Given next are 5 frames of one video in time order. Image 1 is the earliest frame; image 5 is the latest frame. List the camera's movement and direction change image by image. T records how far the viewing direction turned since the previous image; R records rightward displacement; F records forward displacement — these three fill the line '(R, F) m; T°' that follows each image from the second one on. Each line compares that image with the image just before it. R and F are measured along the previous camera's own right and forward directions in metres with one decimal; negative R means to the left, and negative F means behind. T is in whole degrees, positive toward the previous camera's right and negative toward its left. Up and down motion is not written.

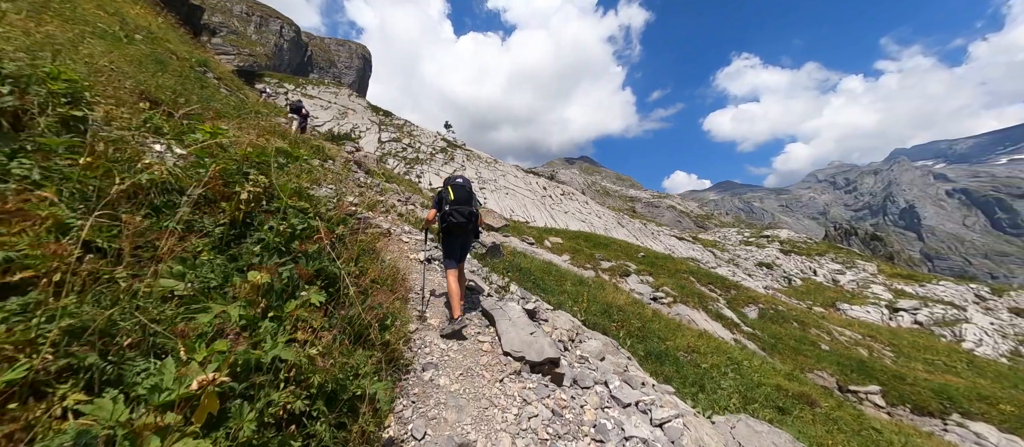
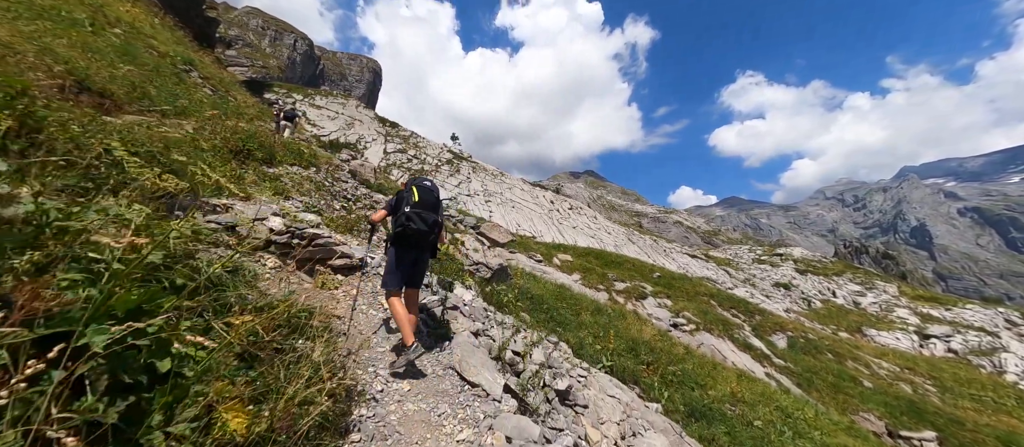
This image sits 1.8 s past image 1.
(-0.3, +2.2) m; -1°
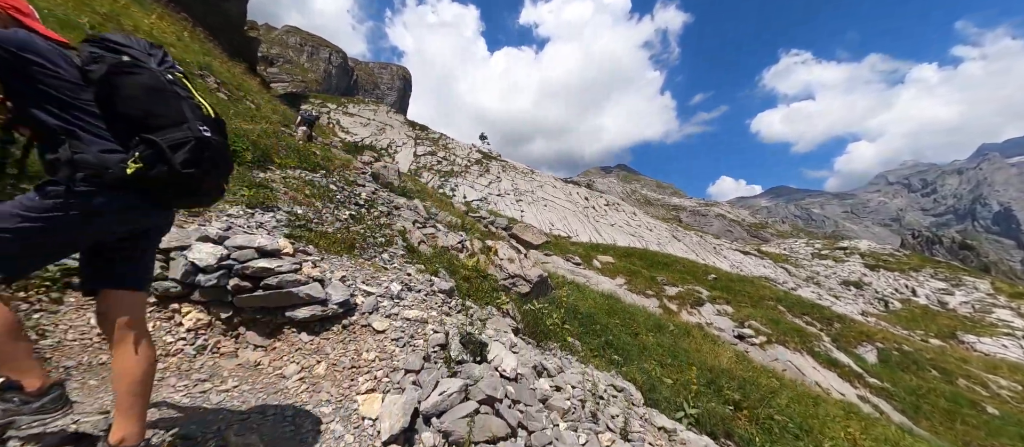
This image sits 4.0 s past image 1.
(-0.4, +2.2) m; -5°
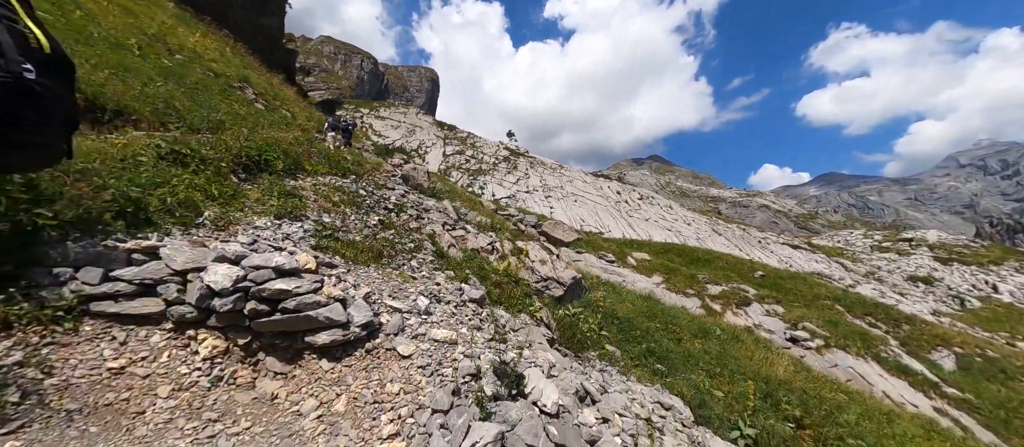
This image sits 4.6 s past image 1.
(-0.1, +0.5) m; -5°
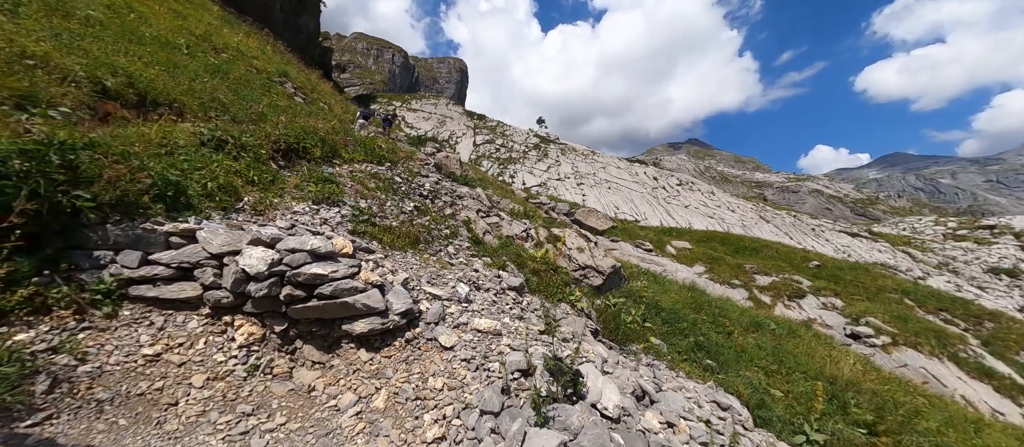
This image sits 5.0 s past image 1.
(-0.2, +0.4) m; -5°
